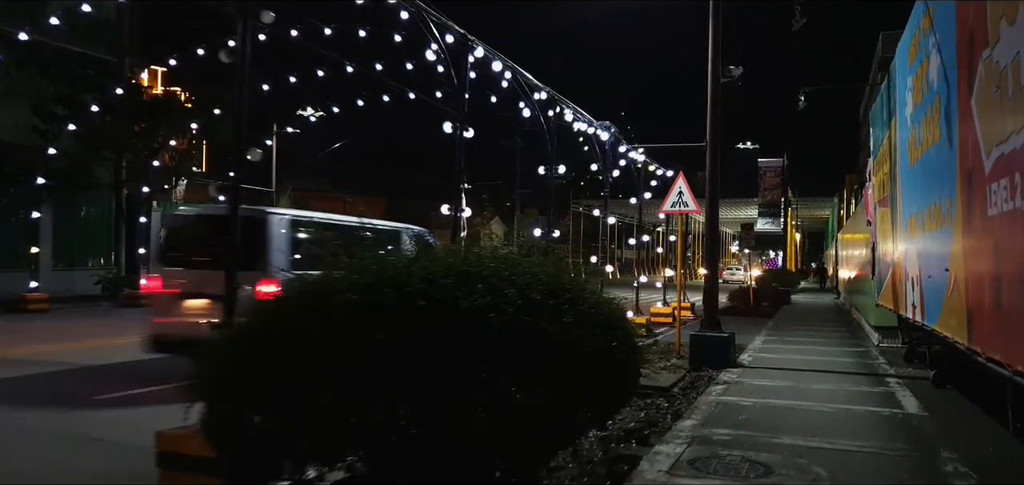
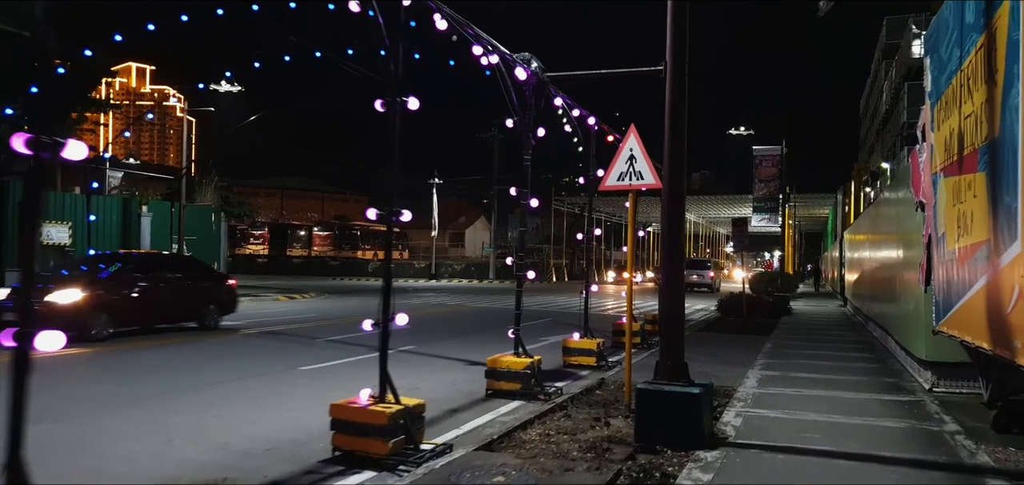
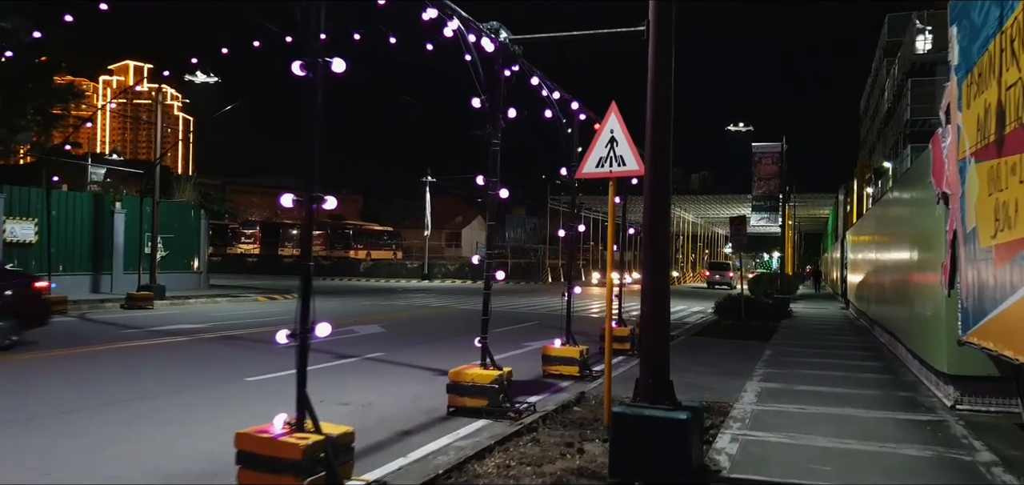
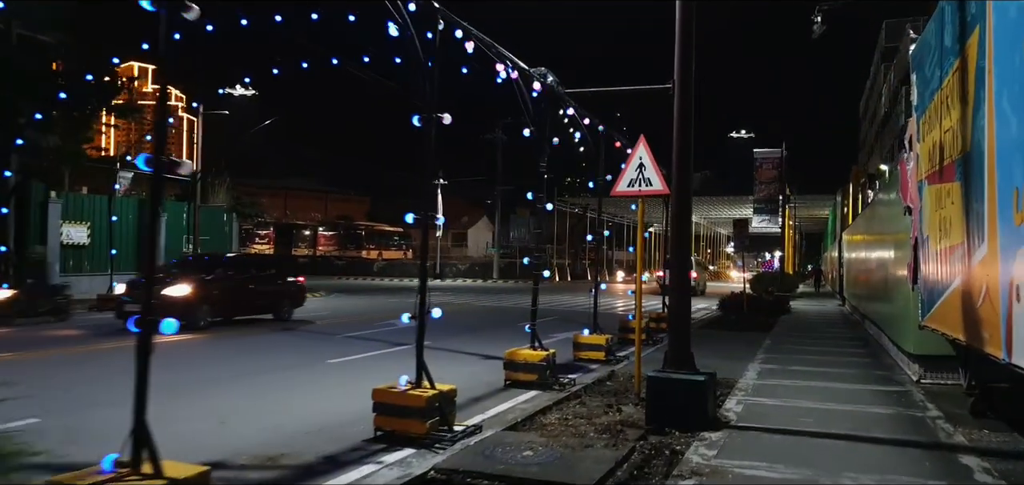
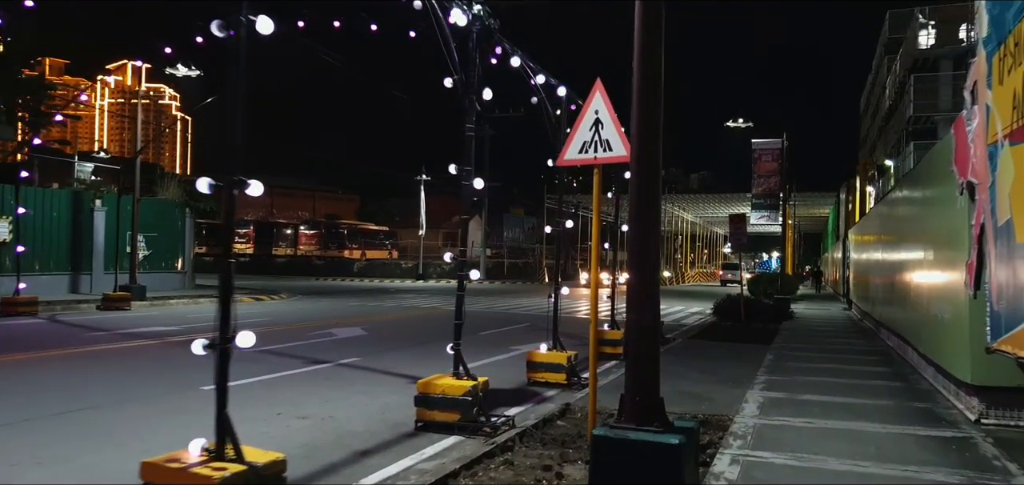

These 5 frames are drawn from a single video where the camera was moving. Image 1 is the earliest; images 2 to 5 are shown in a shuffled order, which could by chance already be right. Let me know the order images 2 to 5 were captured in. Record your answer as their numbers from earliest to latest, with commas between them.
4, 2, 3, 5
